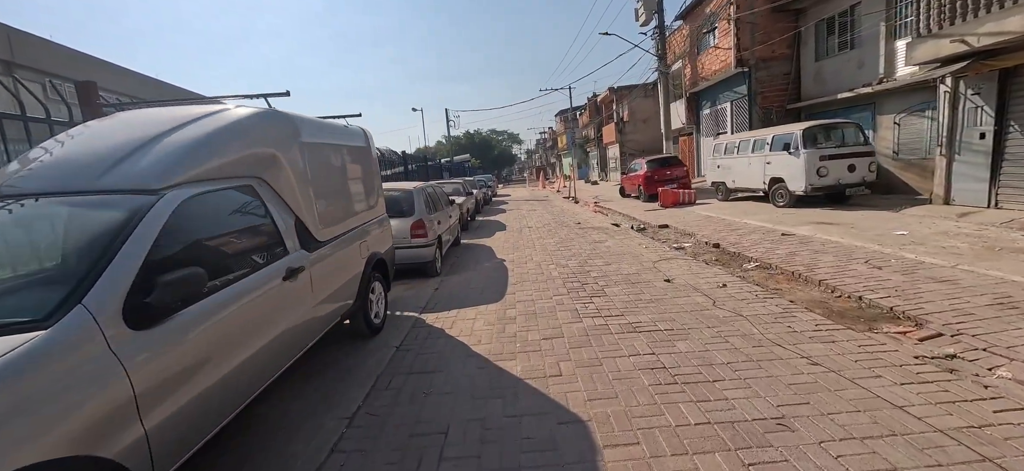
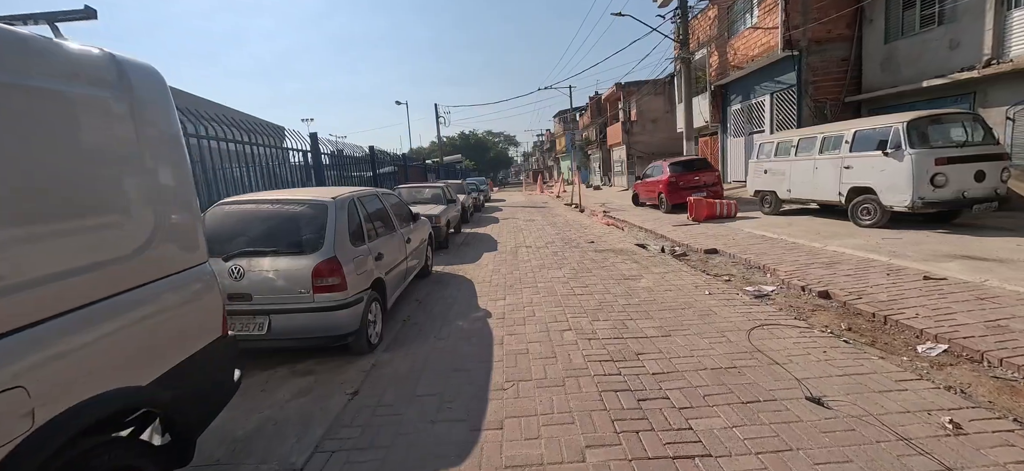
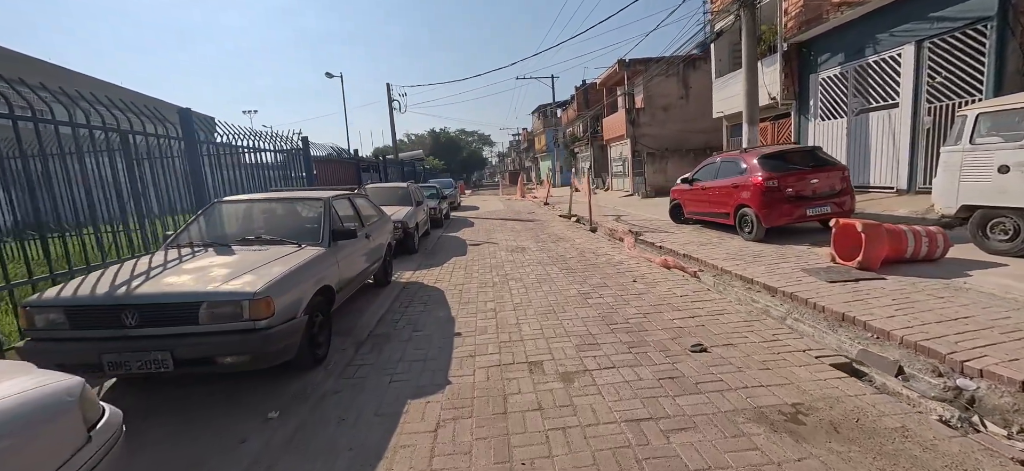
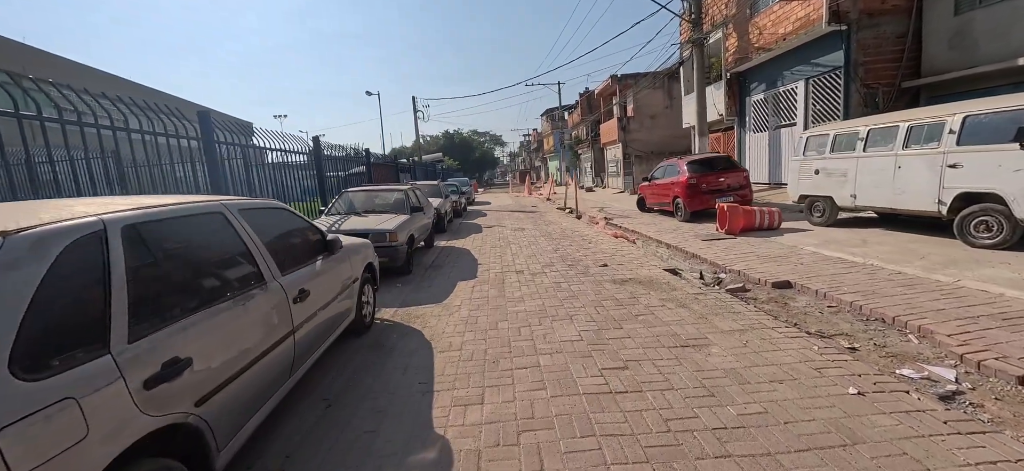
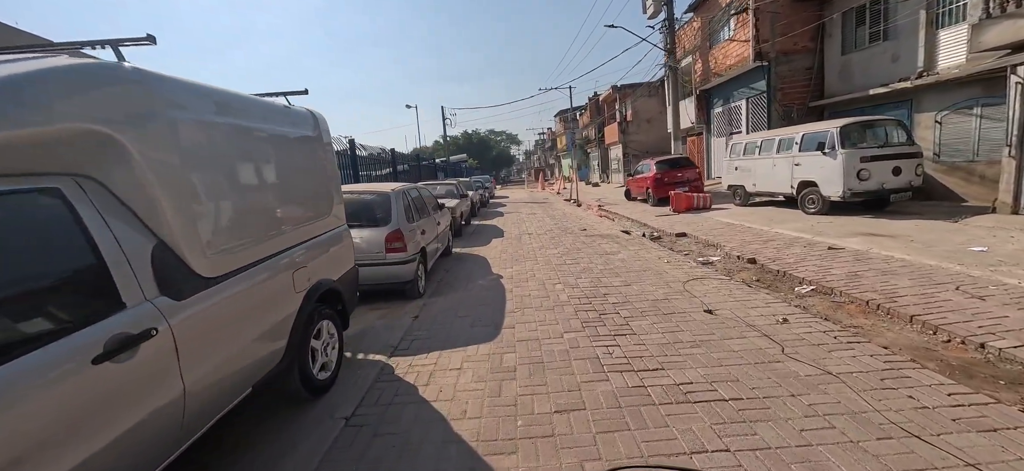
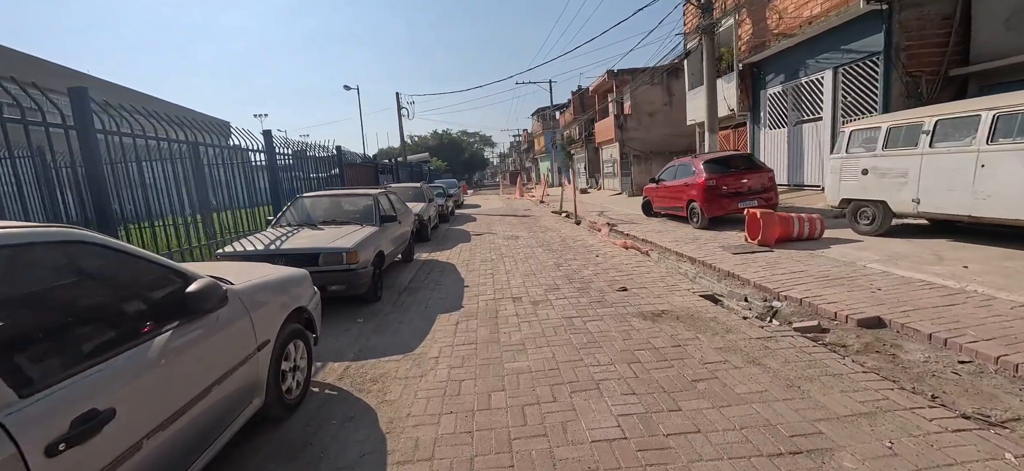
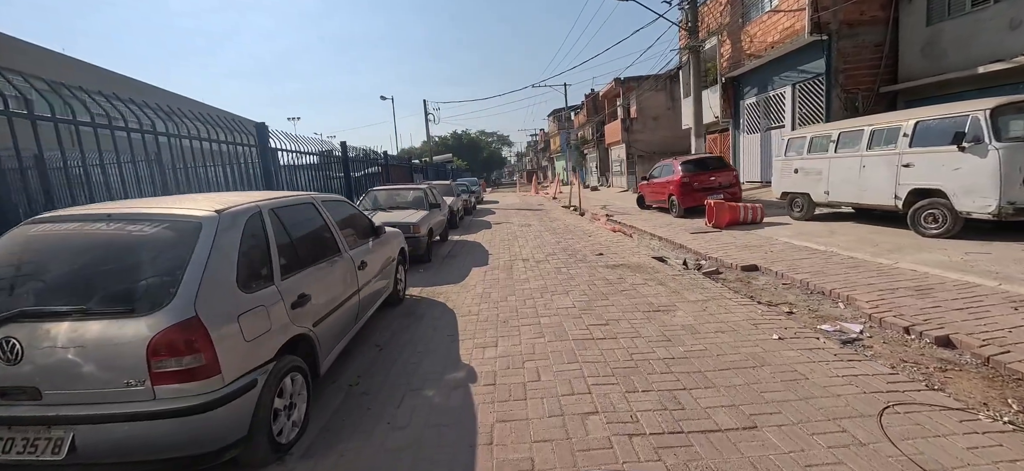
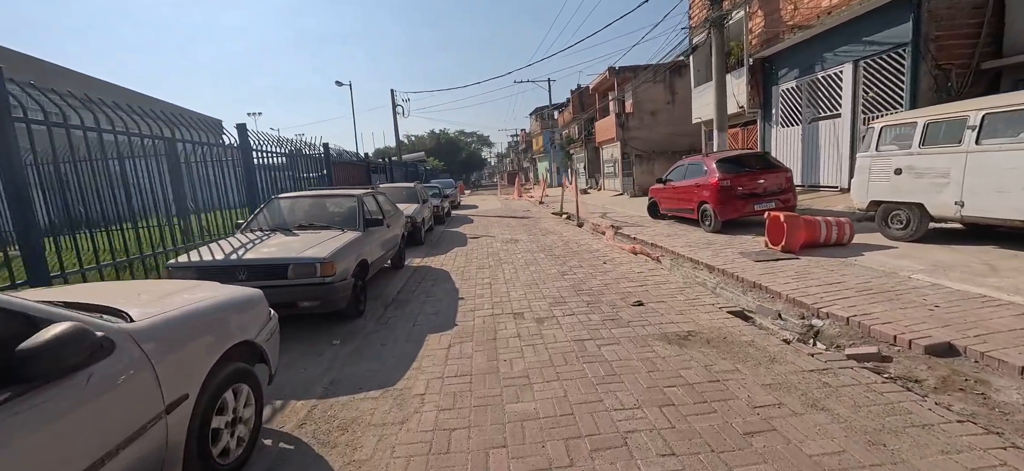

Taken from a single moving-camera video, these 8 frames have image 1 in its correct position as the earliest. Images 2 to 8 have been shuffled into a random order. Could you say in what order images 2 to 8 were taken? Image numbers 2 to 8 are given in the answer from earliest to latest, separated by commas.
5, 2, 7, 4, 6, 8, 3
